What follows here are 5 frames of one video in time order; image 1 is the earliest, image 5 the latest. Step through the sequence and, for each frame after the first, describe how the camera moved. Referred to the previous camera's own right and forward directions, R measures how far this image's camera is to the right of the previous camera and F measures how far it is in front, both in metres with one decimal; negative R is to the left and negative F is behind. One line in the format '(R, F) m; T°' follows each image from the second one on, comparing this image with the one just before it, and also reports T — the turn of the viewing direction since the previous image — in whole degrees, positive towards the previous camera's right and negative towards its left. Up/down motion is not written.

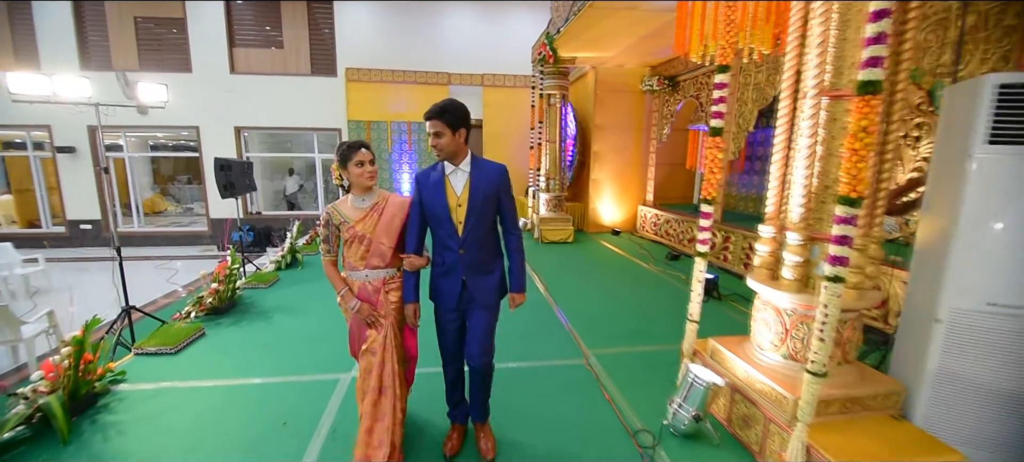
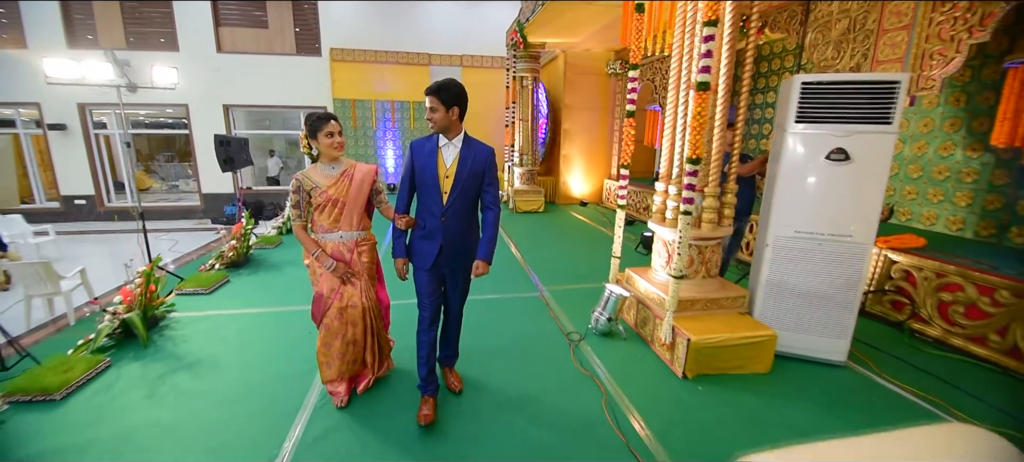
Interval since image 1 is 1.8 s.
(+0.1, -0.6) m; +2°
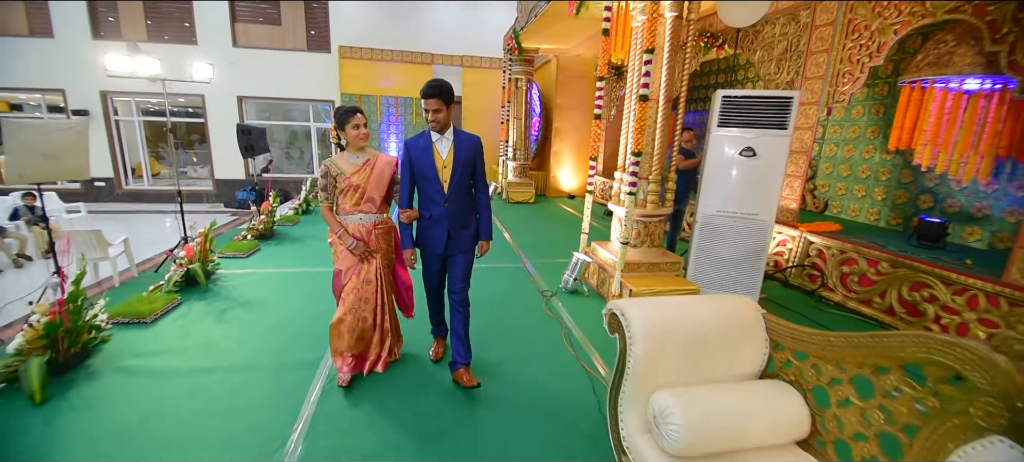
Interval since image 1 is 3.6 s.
(+0.1, -0.6) m; +1°
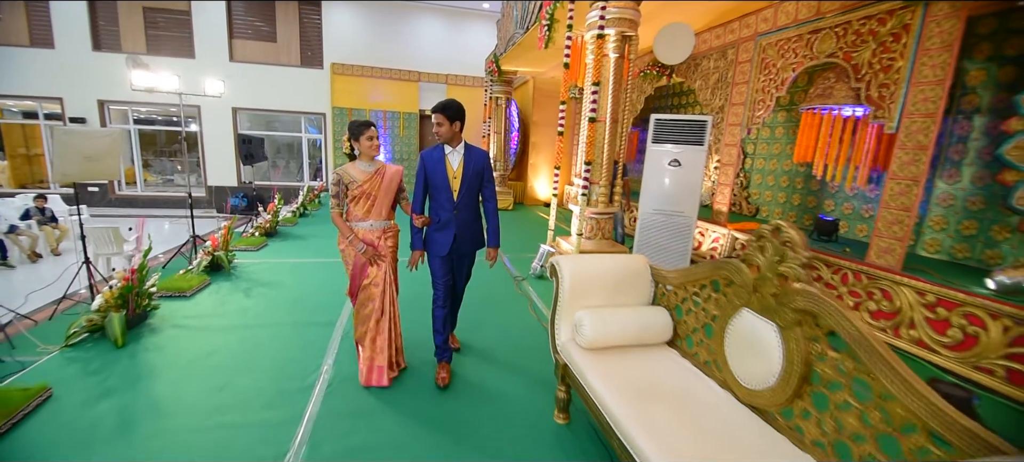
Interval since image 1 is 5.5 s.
(0.0, -0.6) m; +2°
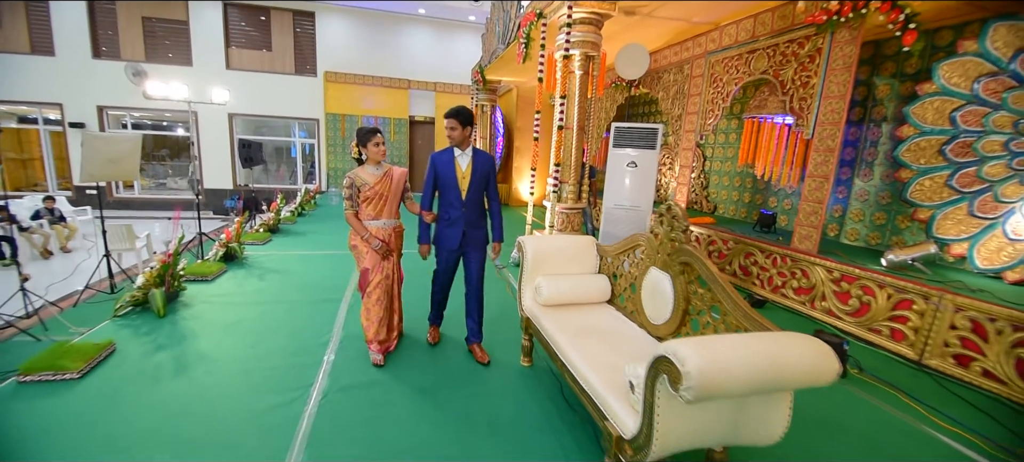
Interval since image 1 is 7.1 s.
(+0.1, -0.5) m; +1°
